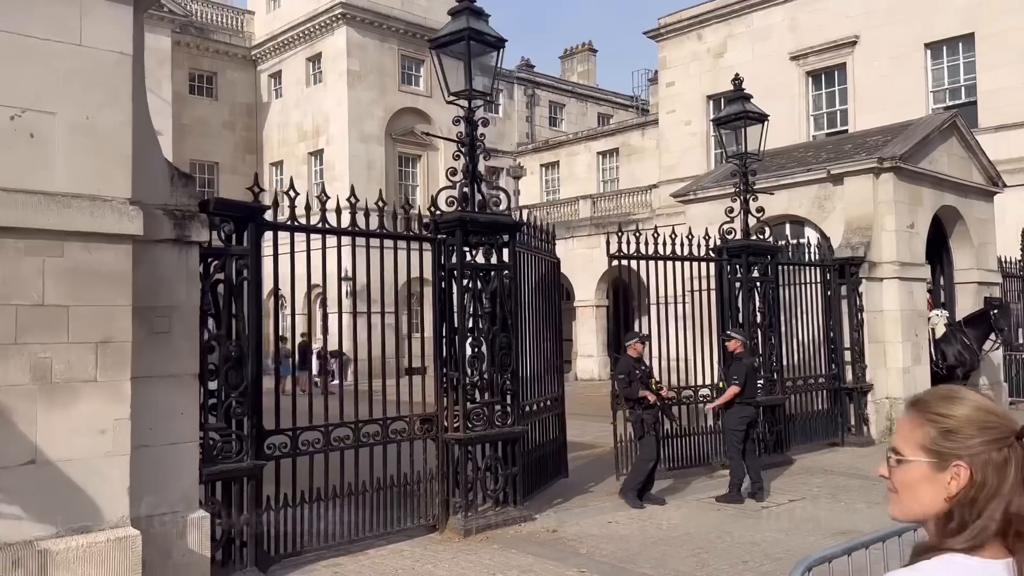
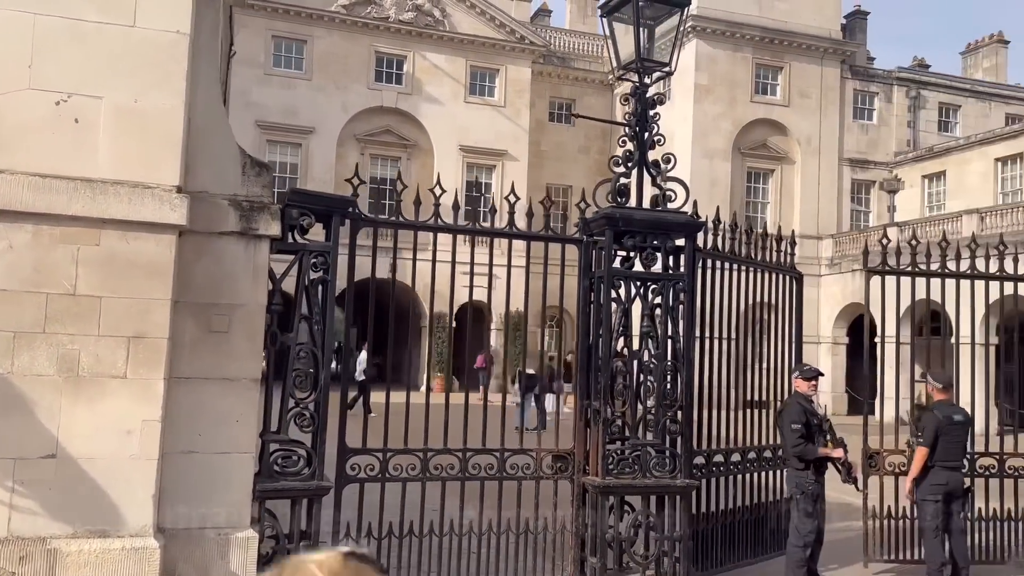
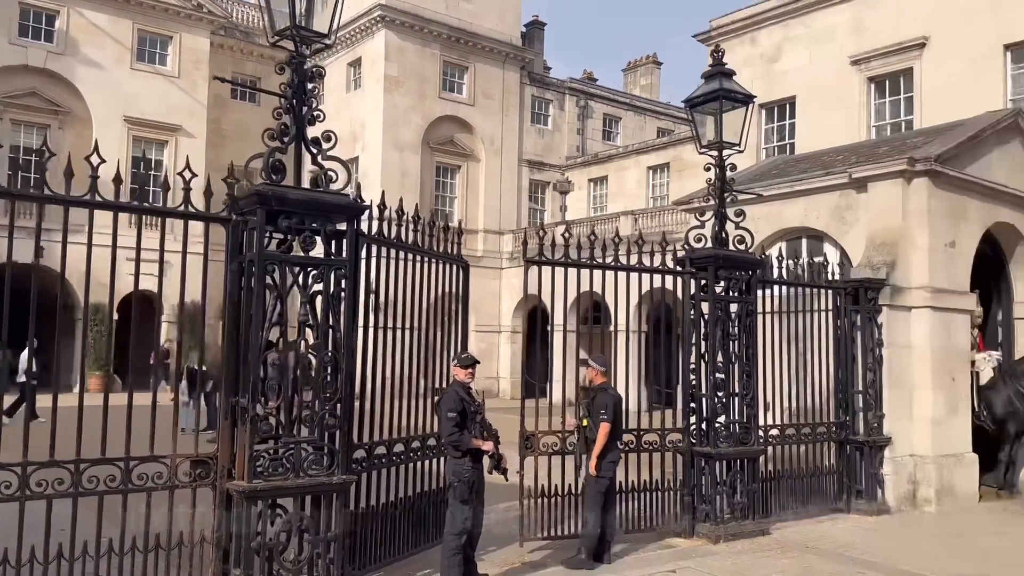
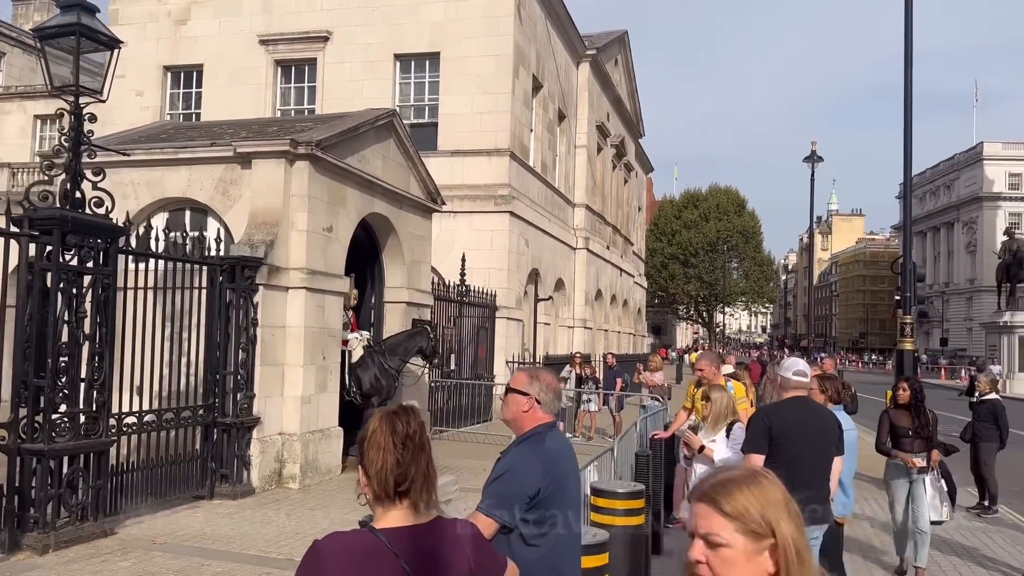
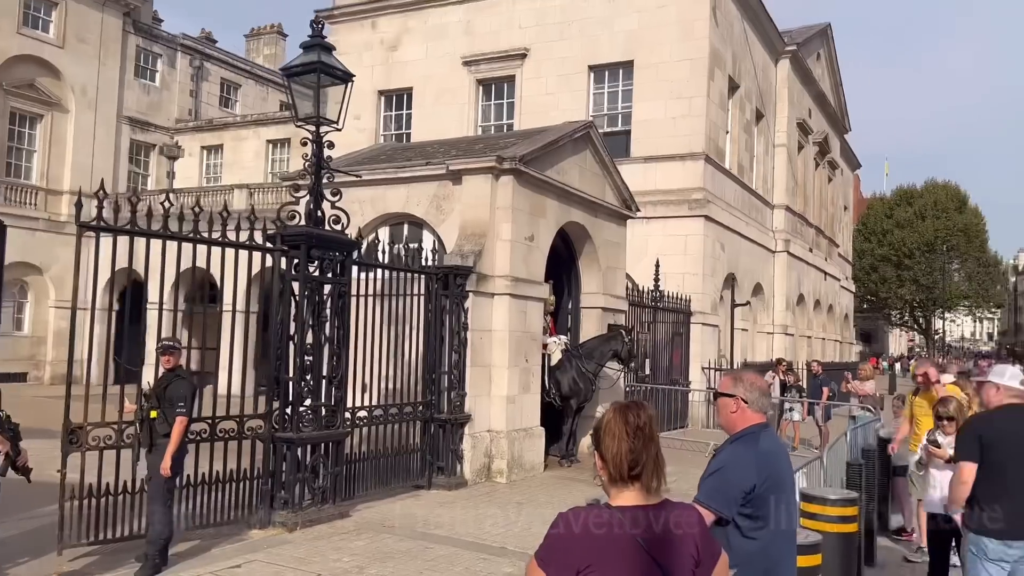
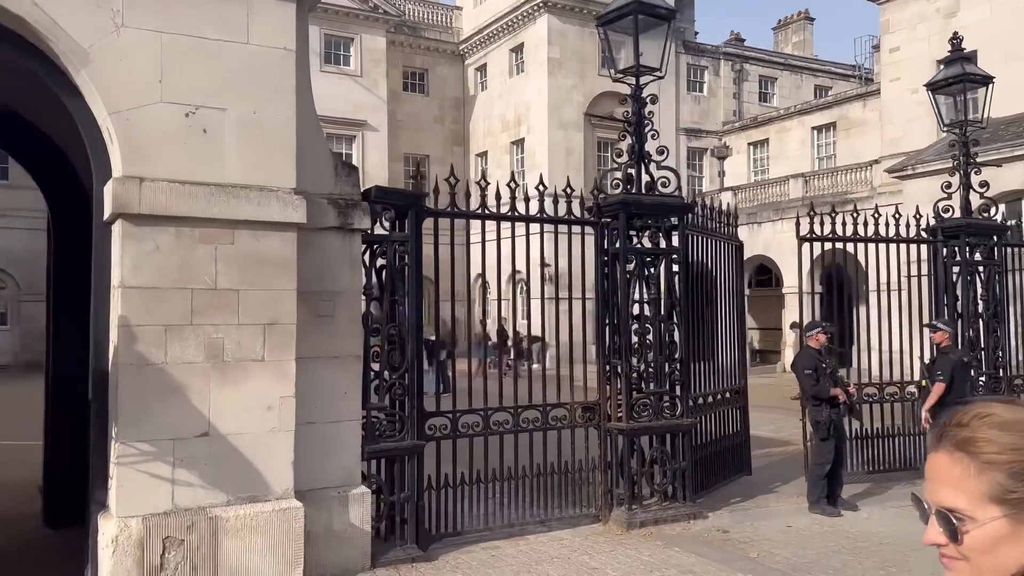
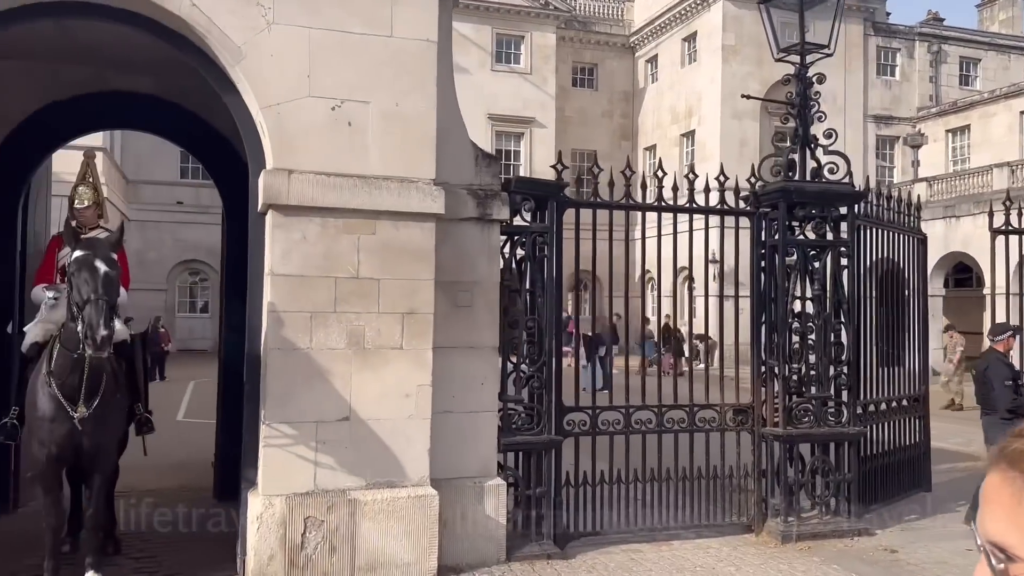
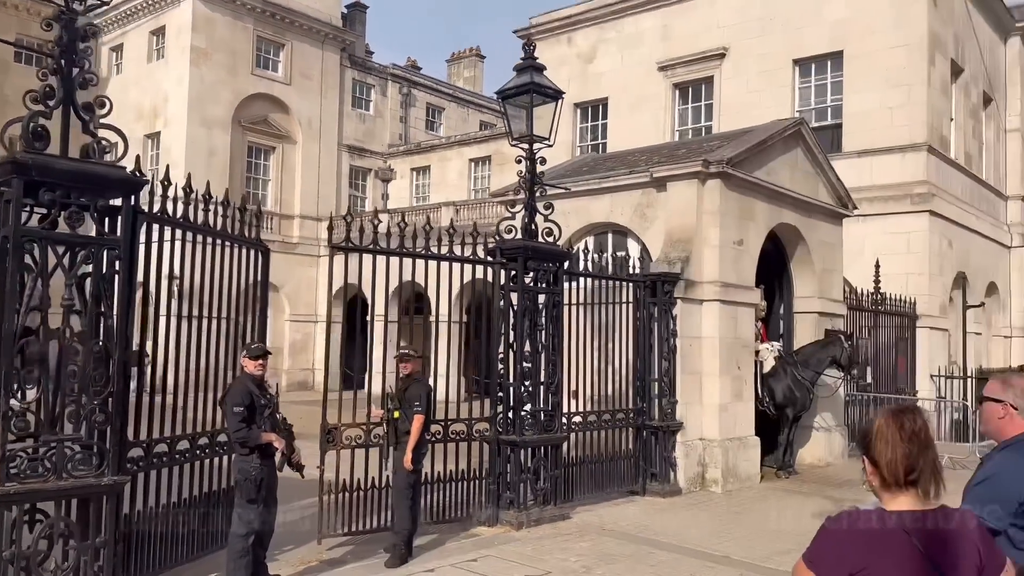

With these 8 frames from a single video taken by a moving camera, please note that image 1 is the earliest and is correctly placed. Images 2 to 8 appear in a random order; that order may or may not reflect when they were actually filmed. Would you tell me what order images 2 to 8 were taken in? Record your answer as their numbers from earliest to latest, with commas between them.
6, 7, 2, 3, 8, 5, 4
